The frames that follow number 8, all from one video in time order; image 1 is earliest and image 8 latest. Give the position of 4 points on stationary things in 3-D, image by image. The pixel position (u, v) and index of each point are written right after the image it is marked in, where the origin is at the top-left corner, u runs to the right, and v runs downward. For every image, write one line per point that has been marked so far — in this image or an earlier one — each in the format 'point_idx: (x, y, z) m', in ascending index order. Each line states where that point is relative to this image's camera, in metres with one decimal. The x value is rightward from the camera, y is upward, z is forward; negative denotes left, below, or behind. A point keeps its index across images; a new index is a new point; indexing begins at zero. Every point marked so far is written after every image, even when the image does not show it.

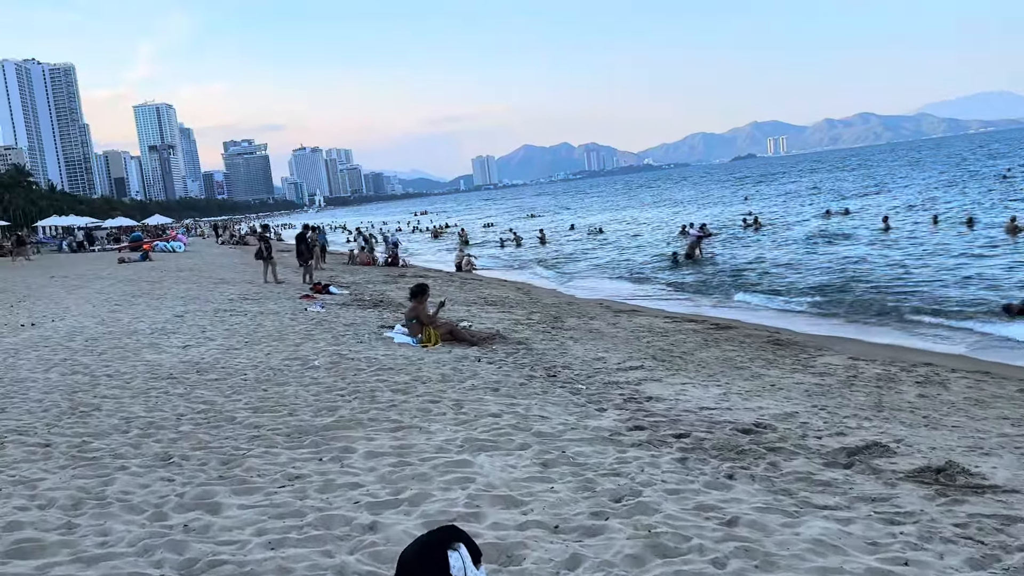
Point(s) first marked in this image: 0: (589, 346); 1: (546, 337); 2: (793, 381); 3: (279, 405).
0: (+0.9, -0.7, +9.6) m
1: (+0.5, -0.6, +10.2) m
2: (+2.5, -0.8, +7.4) m
3: (-1.6, -0.8, +5.9) m
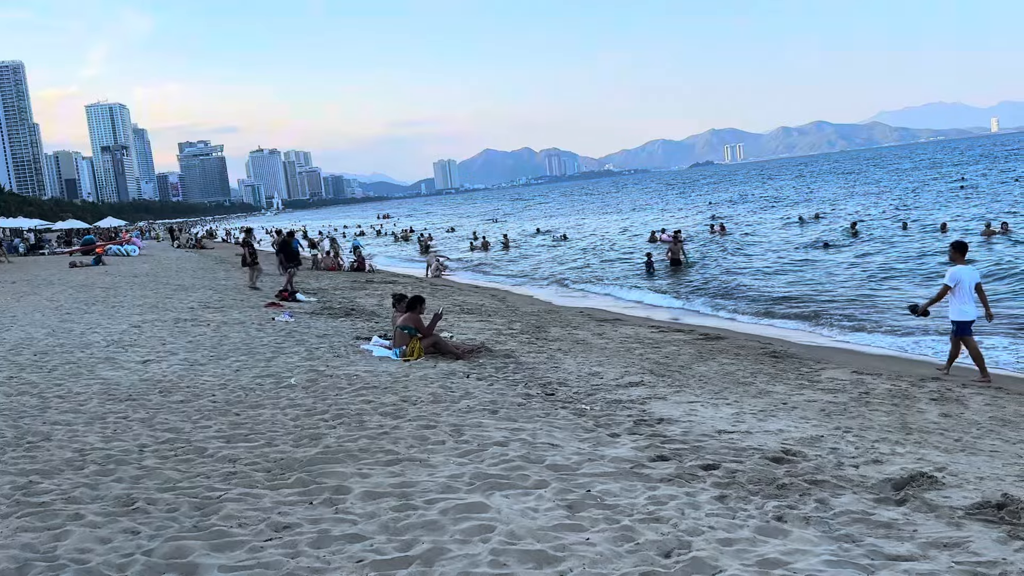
0: (+0.8, -0.8, +9.1) m
1: (+0.3, -0.7, +9.7) m
2: (+2.4, -0.9, +7.0) m
3: (-1.6, -0.9, +5.3) m
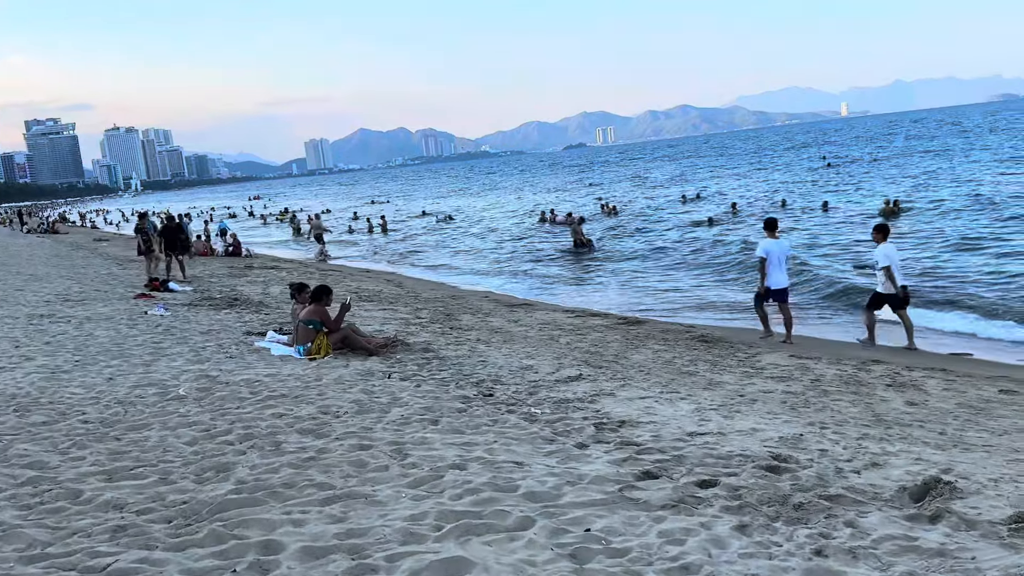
0: (0.0, -0.6, +8.3) m
1: (-0.6, -0.6, +8.9) m
2: (+1.9, -0.8, +6.5) m
3: (-1.8, -0.9, +4.2) m
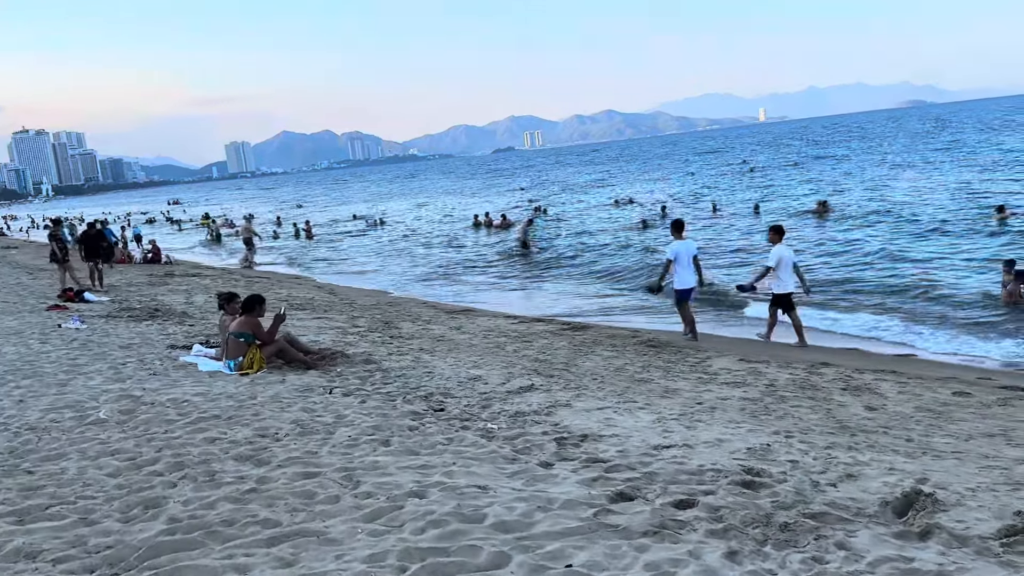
0: (-0.6, -0.7, +8.0) m
1: (-1.2, -0.7, +8.5) m
2: (+1.5, -0.8, +6.3) m
3: (-2.0, -1.0, +3.8) m
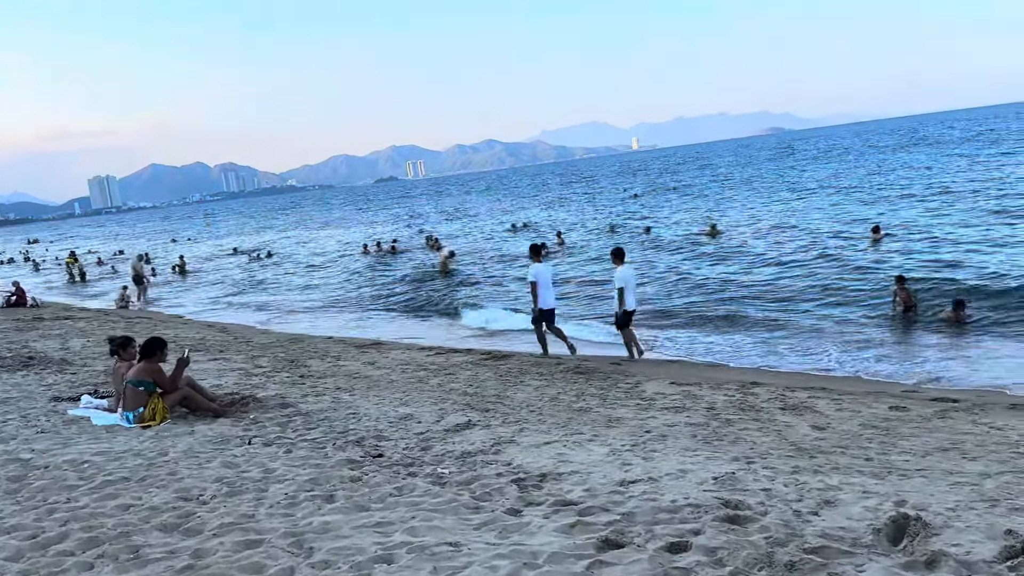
0: (-1.2, -1.0, +7.5) m
1: (-1.9, -1.0, +7.9) m
2: (+1.1, -1.0, +6.1) m
3: (-2.1, -1.2, +3.1) m
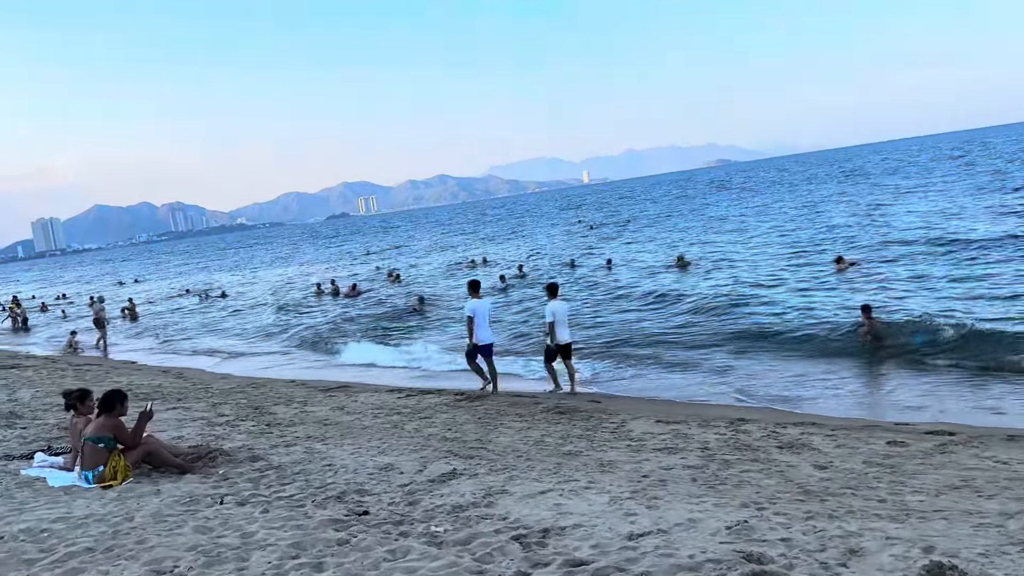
0: (-1.3, -1.4, +7.1) m
1: (-2.0, -1.4, +7.5) m
2: (+1.0, -1.2, +5.9) m
3: (-2.0, -1.4, +2.7) m
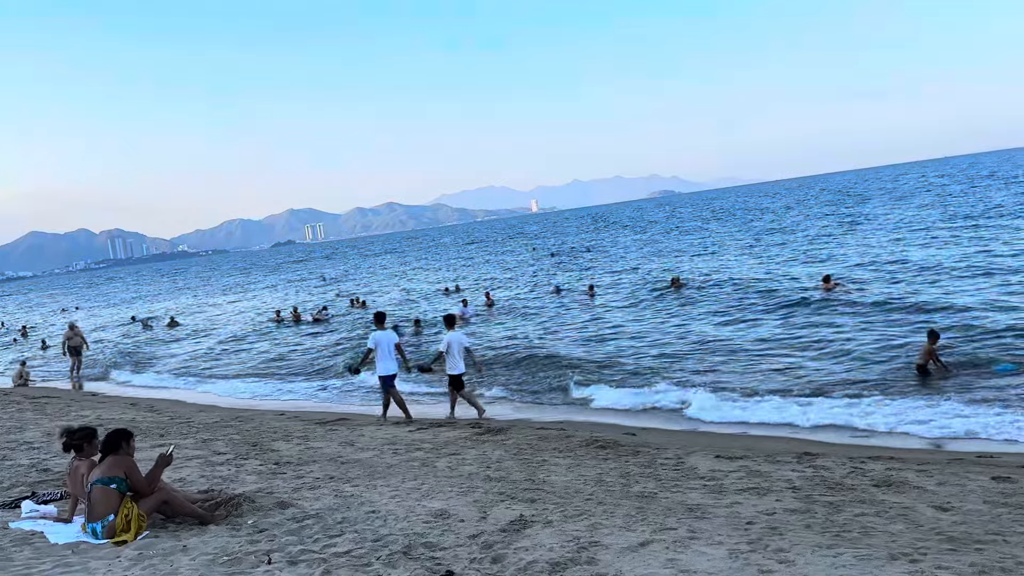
0: (-0.9, -1.5, +6.3) m
1: (-1.6, -1.6, +6.7) m
2: (+1.5, -1.4, +5.2) m
3: (-1.3, -1.4, +1.9) m
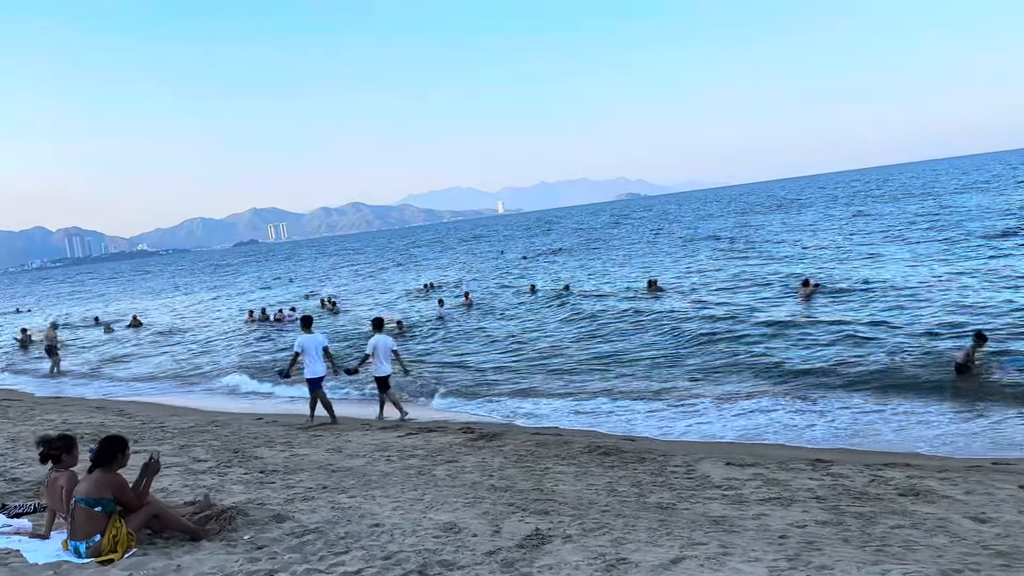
0: (-0.8, -1.5, +6.0) m
1: (-1.6, -1.6, +6.3) m
2: (+1.6, -1.4, +5.0) m
3: (-1.1, -1.4, +1.5) m
